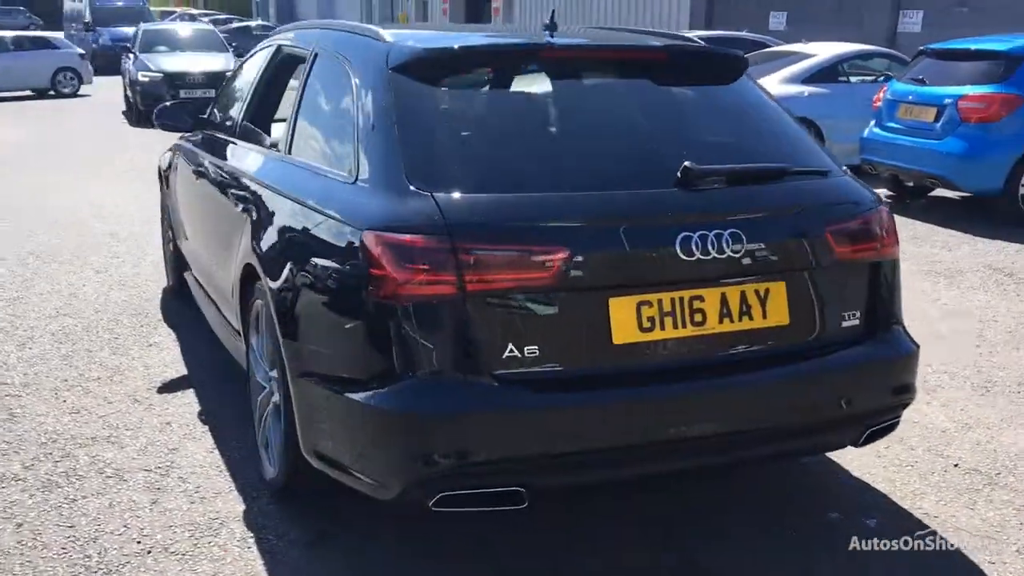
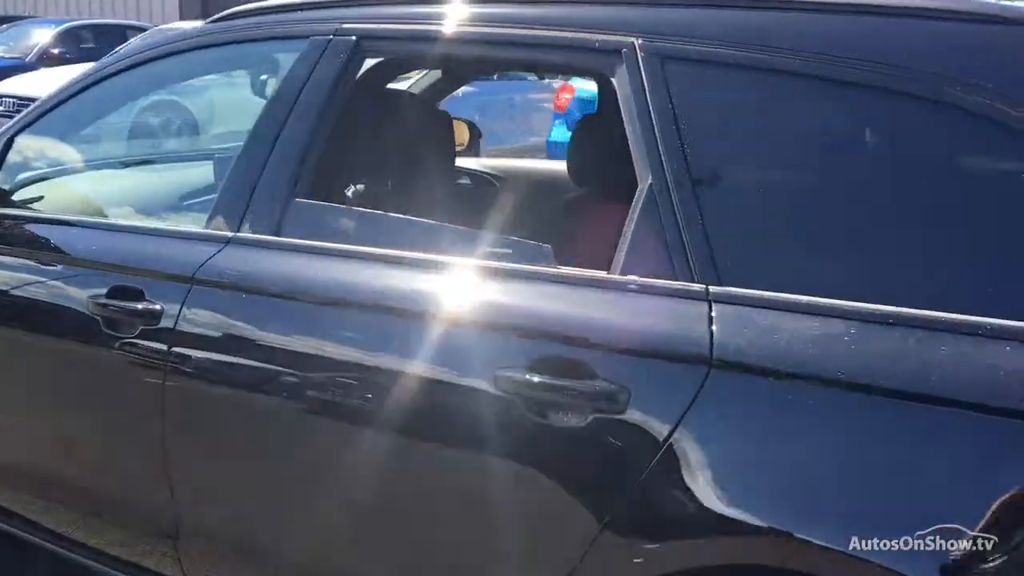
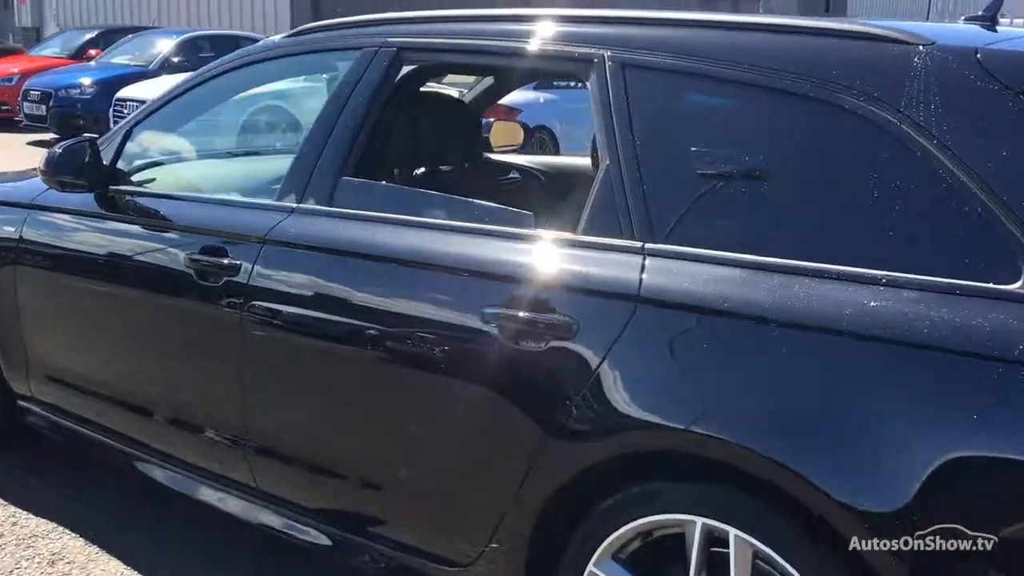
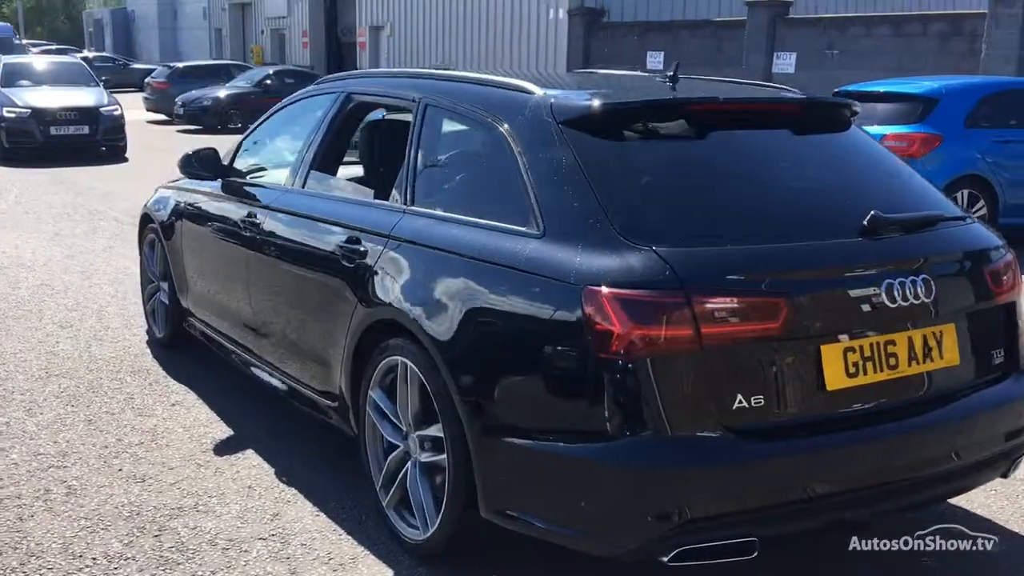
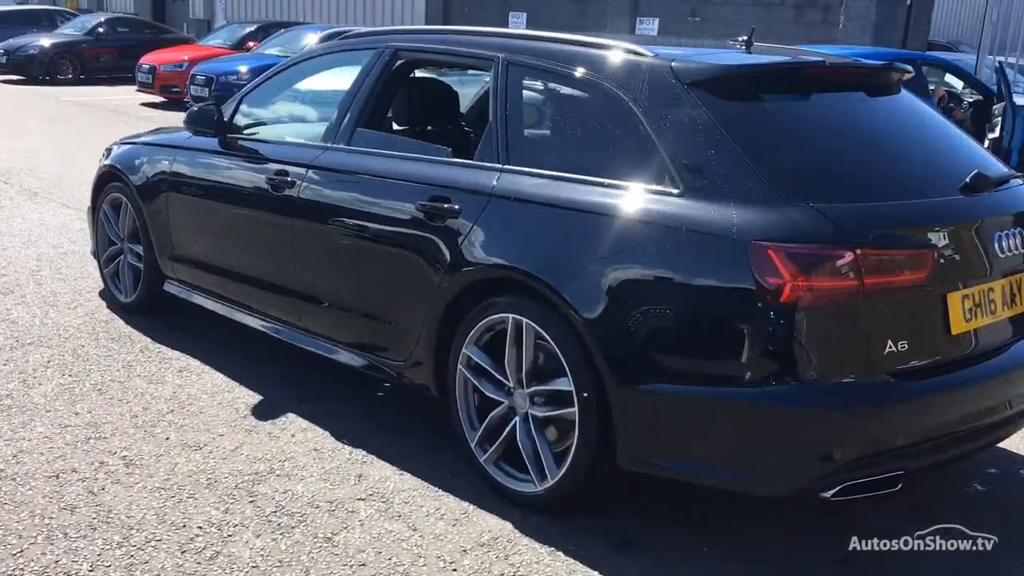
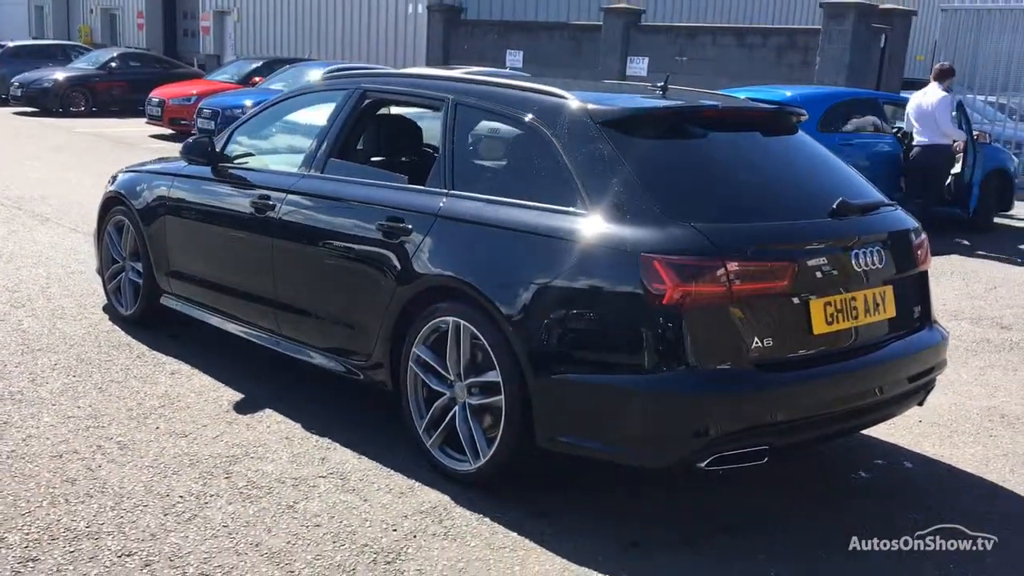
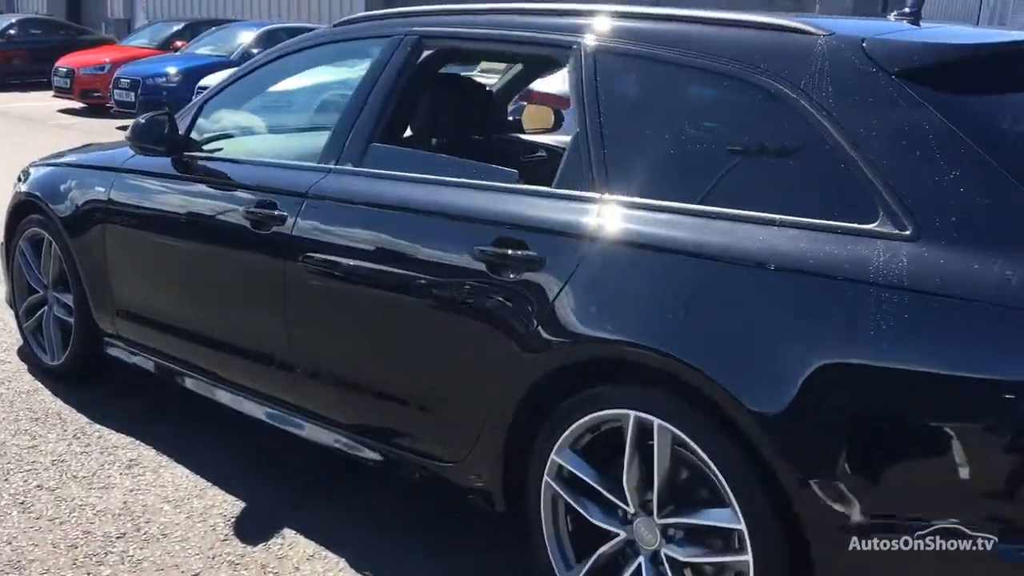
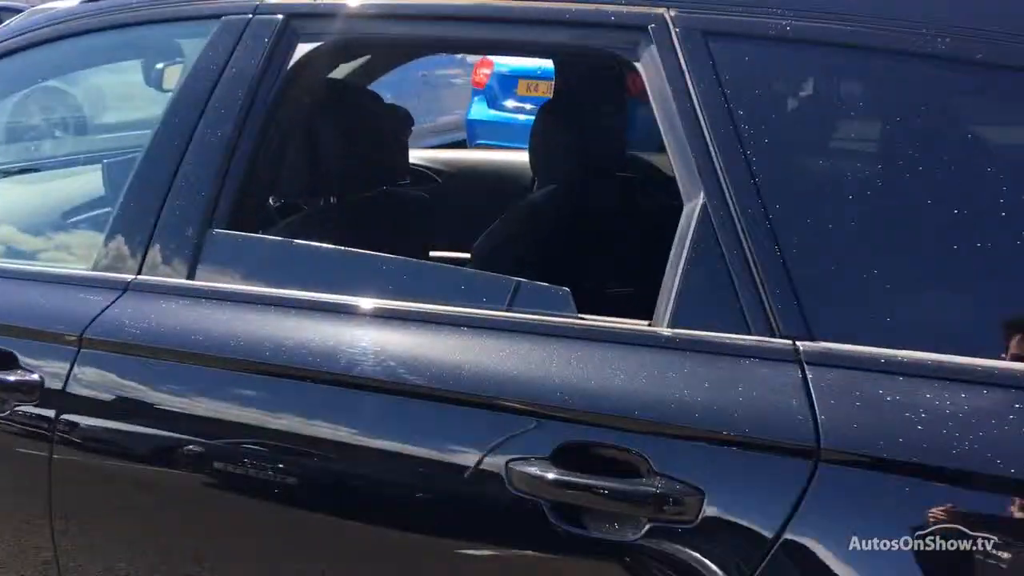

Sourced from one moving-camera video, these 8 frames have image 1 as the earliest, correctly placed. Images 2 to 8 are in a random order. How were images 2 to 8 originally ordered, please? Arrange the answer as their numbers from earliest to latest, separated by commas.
4, 6, 5, 7, 3, 2, 8
